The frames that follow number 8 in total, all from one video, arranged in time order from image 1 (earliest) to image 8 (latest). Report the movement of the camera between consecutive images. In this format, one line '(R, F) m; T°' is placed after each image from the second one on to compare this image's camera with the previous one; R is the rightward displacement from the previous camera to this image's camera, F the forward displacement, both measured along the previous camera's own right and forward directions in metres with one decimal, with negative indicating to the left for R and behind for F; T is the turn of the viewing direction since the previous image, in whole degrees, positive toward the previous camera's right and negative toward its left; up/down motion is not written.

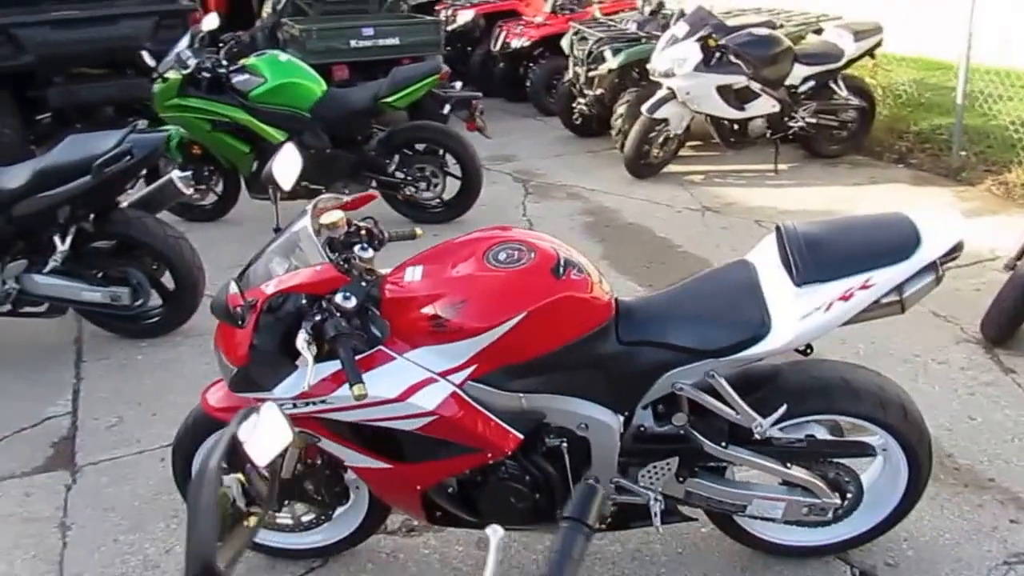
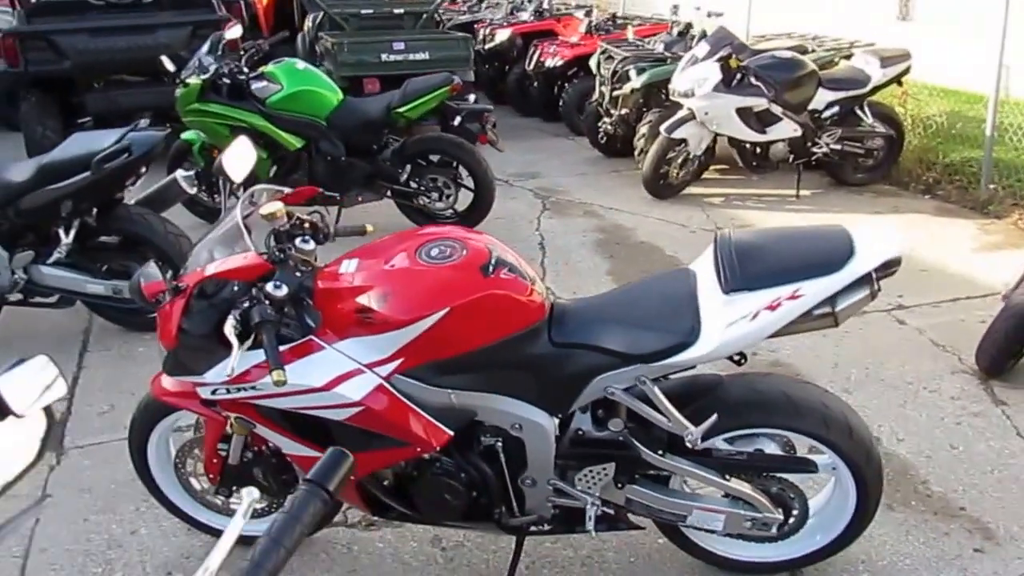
(+0.3, 0.0) m; -4°
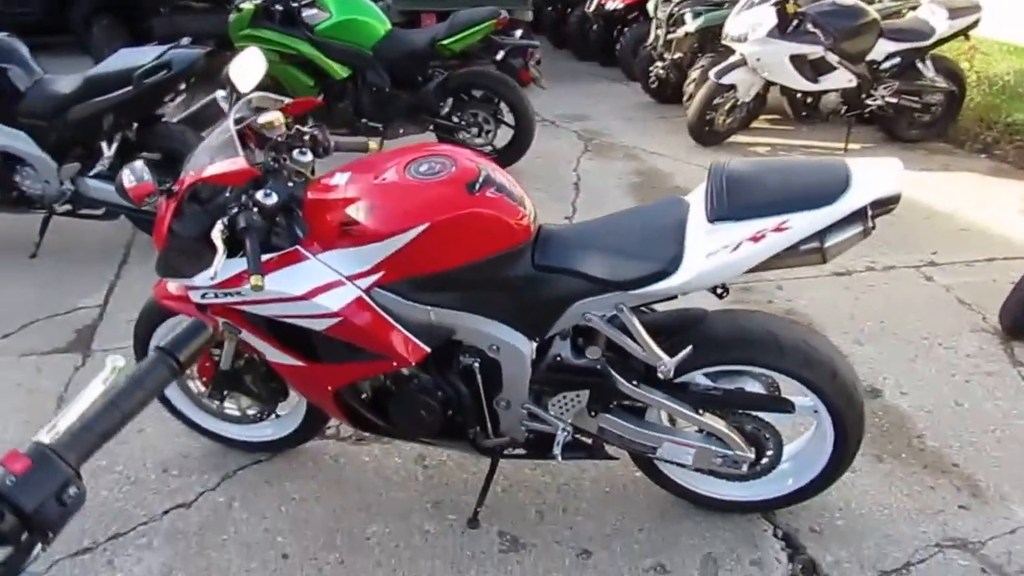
(+0.2, 0.0) m; -4°
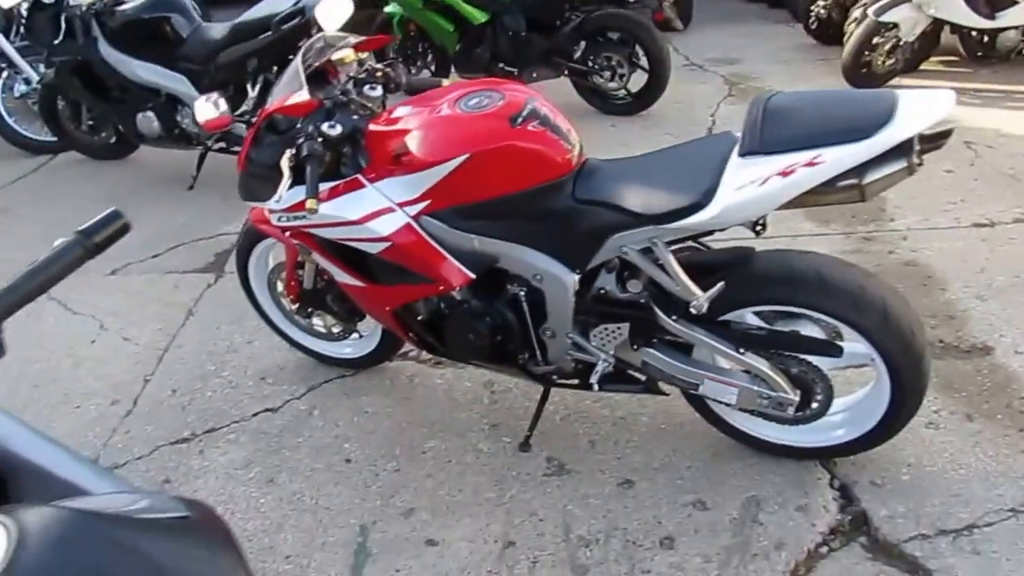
(+0.4, 0.0) m; -12°
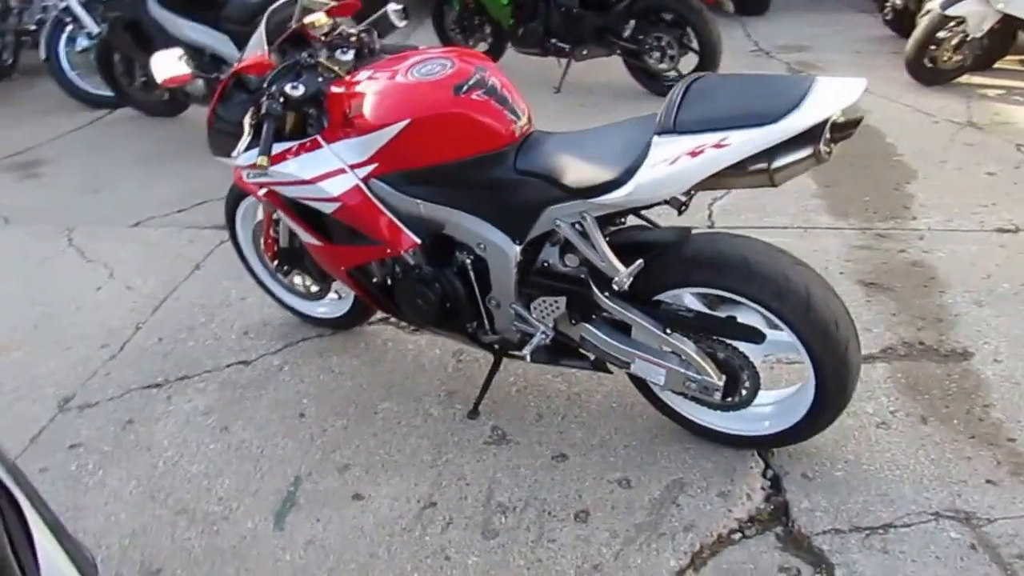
(+0.4, 0.0) m; -6°
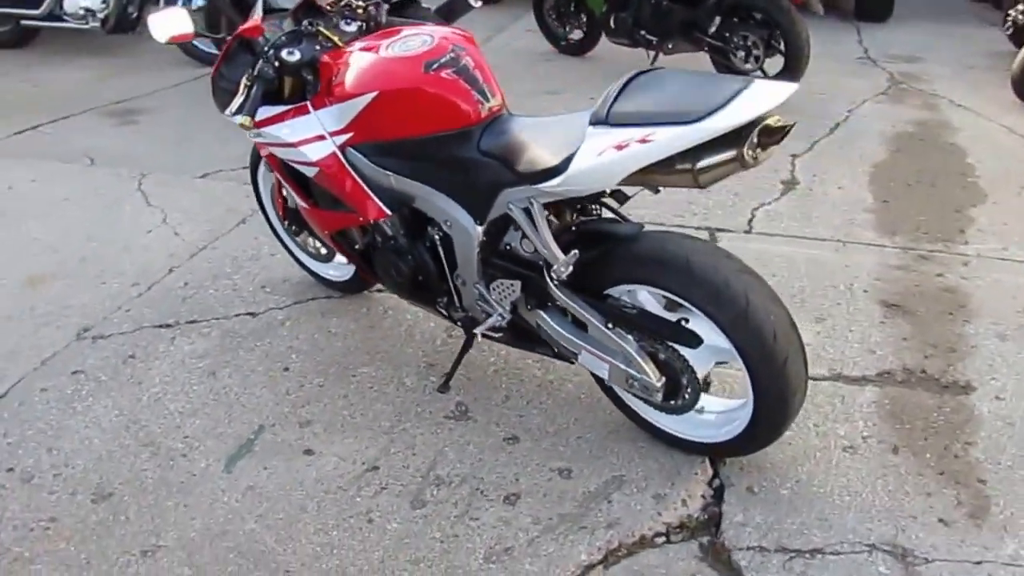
(+0.4, 0.0) m; -7°
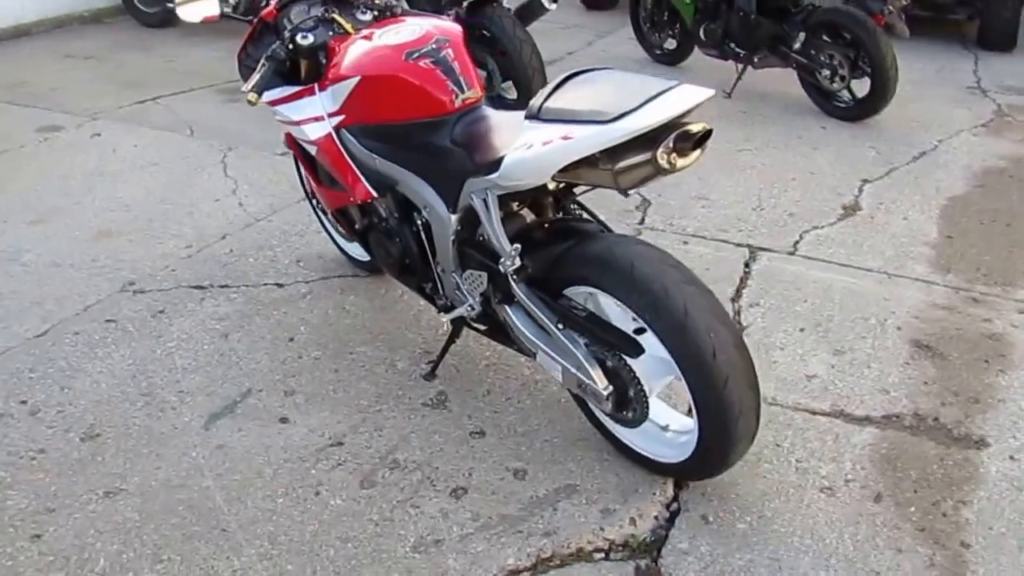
(+0.4, +0.1) m; -7°
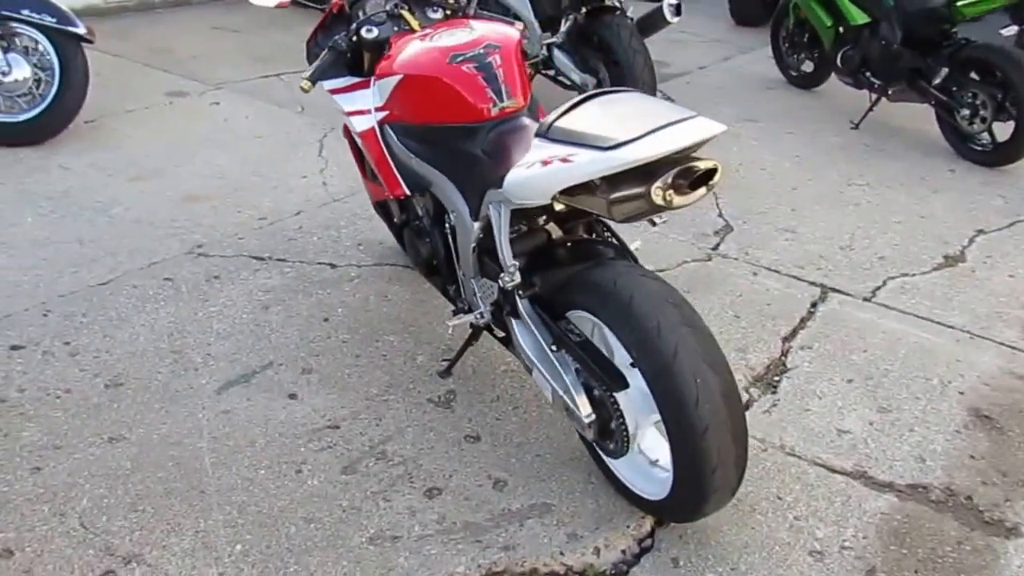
(+0.4, +0.1) m; -9°
